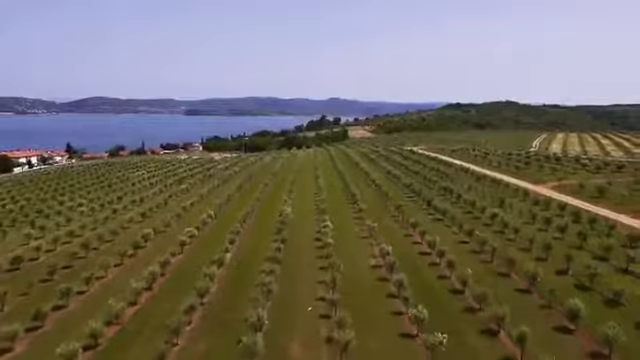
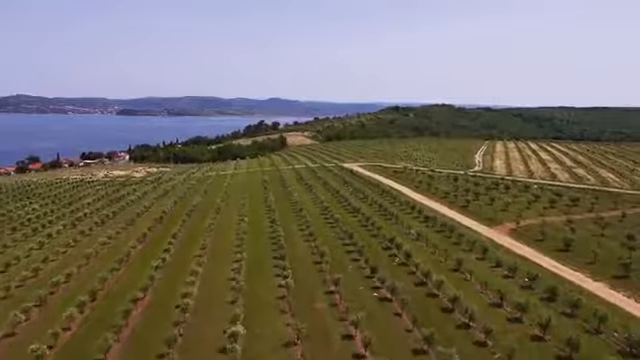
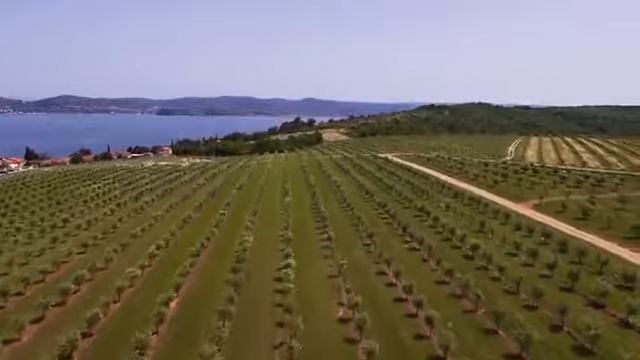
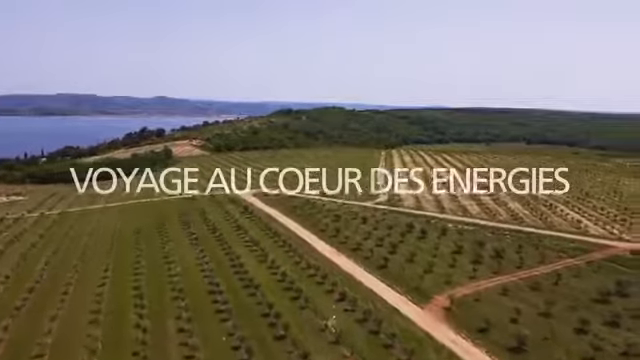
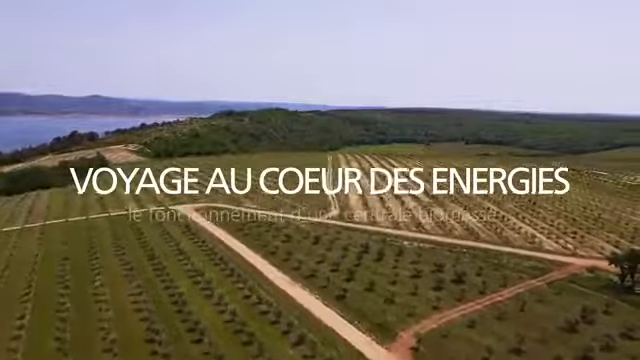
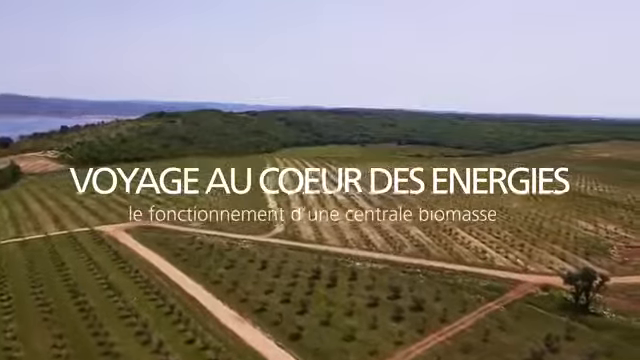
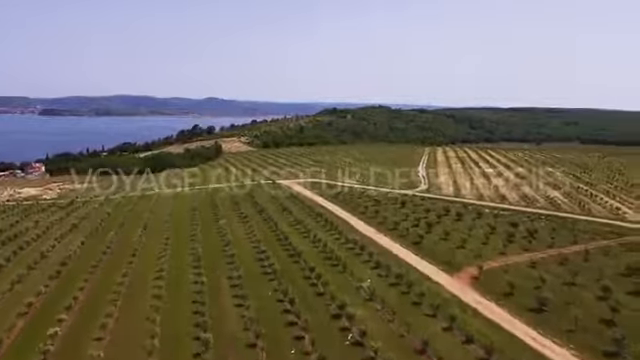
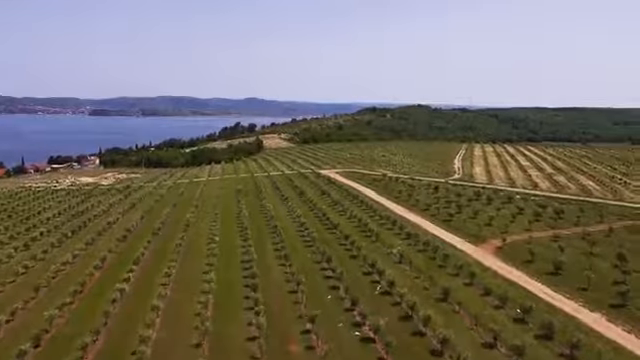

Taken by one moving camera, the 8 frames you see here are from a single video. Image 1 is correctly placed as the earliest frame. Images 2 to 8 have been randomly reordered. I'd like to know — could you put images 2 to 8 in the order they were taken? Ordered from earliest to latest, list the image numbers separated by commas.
3, 2, 8, 7, 4, 5, 6
